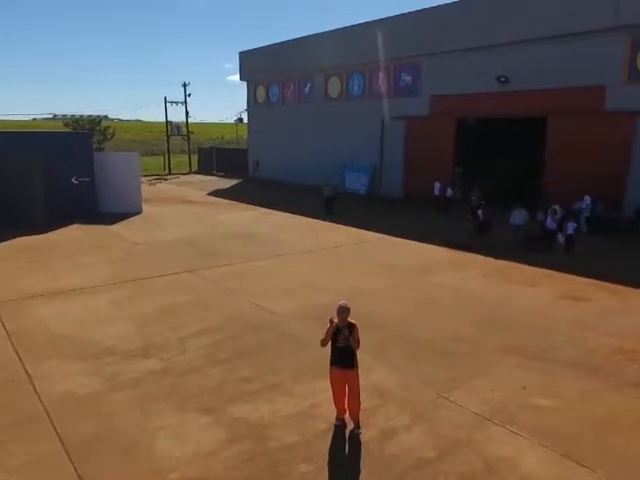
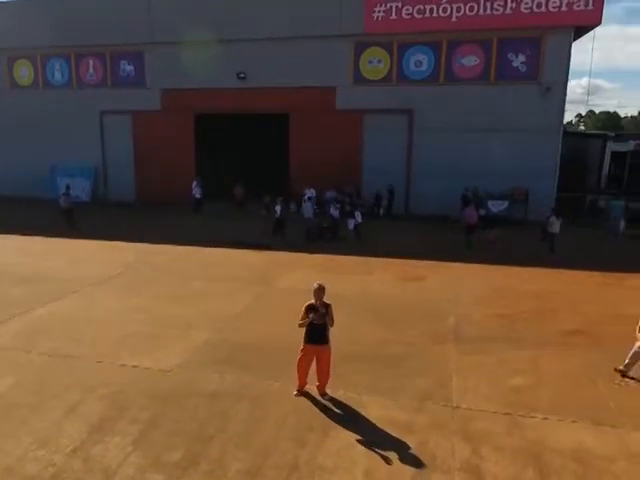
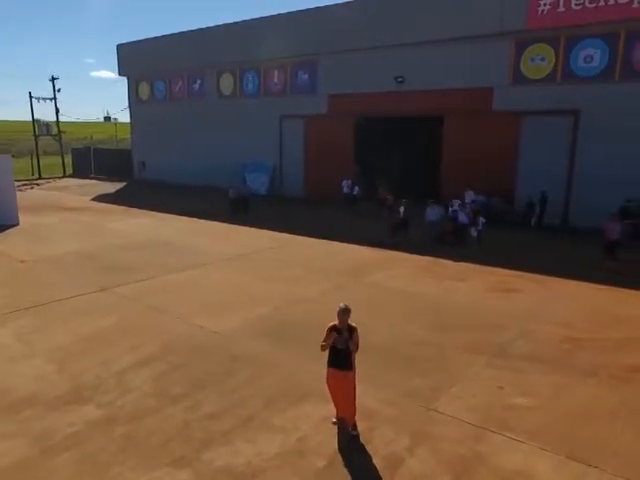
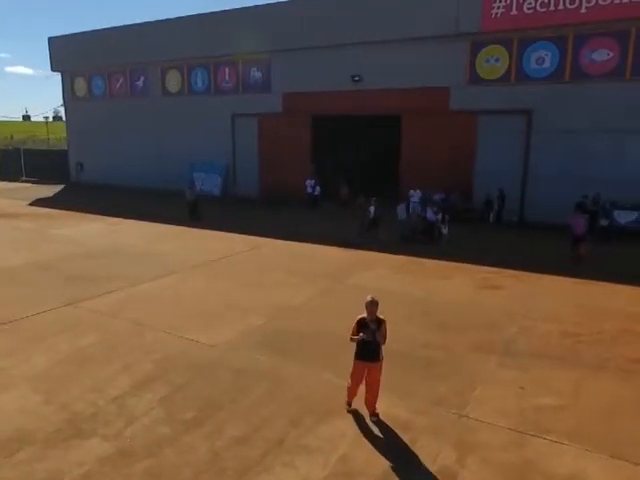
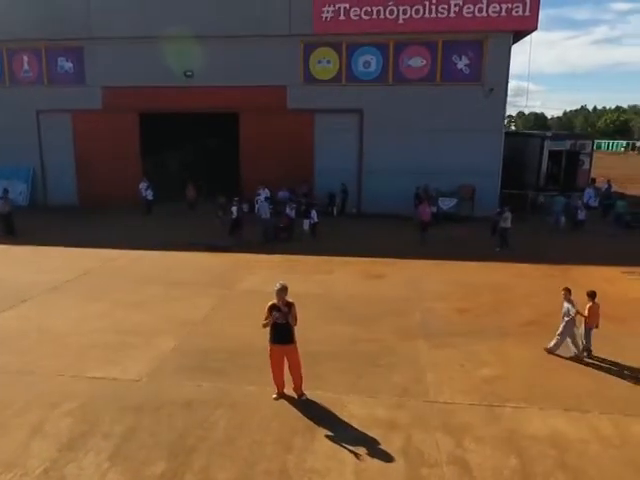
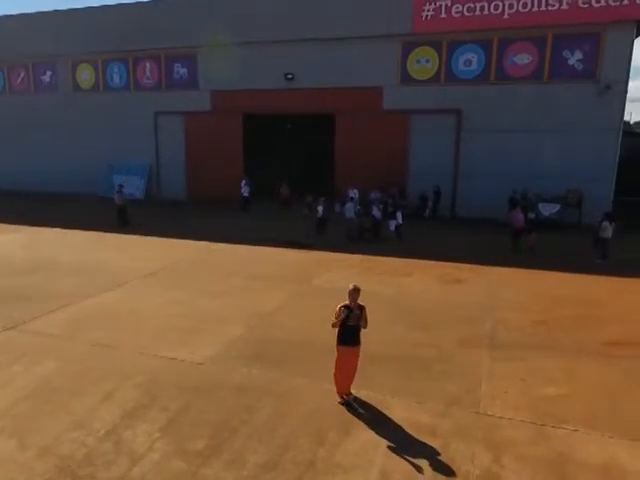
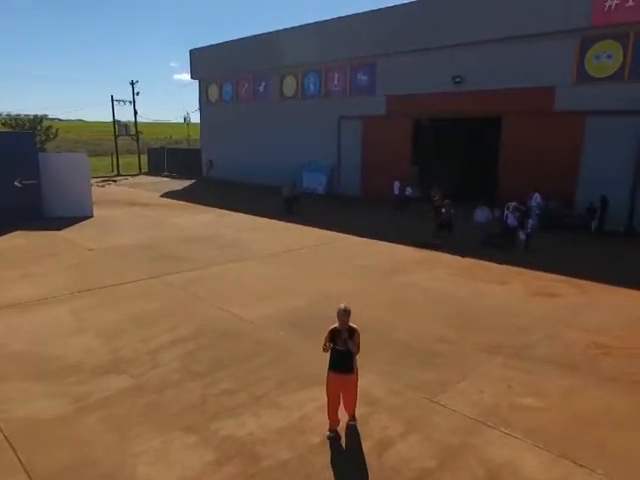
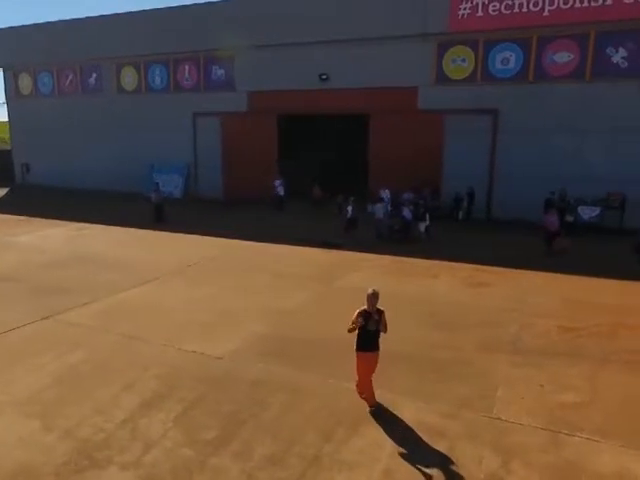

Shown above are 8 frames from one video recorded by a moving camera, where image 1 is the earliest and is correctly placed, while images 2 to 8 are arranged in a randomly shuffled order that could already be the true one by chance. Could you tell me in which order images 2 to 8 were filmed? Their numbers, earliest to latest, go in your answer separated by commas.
7, 3, 4, 8, 6, 2, 5
